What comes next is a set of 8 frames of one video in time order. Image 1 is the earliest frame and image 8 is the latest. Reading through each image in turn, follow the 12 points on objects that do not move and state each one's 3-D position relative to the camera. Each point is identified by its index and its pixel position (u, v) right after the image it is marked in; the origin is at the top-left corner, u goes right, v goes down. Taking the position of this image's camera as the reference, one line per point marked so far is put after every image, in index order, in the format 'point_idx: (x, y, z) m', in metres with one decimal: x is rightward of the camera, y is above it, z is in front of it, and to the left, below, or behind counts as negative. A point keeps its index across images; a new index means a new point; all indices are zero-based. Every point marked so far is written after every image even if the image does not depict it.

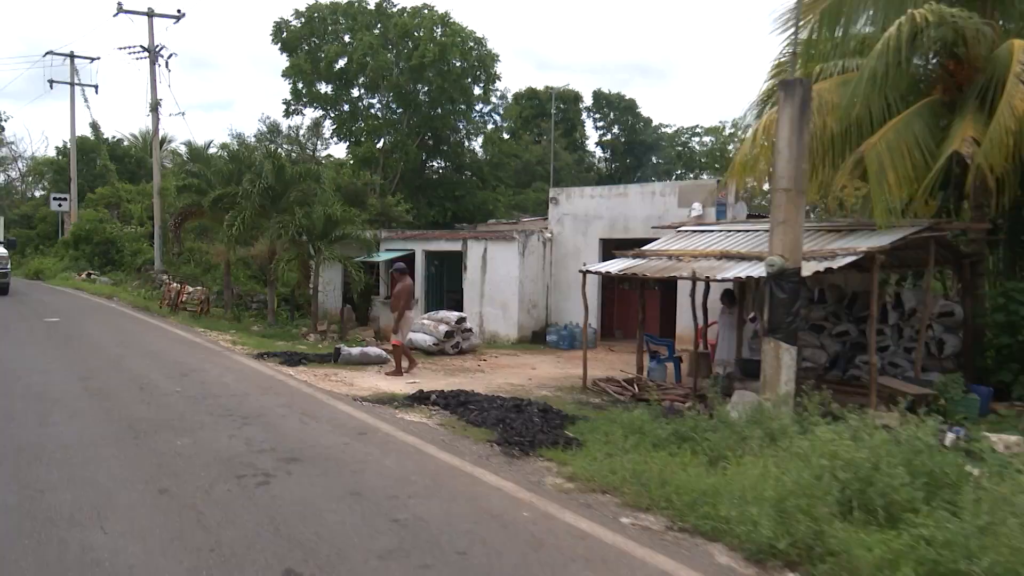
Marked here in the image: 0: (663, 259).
0: (+1.8, +0.4, +10.1) m
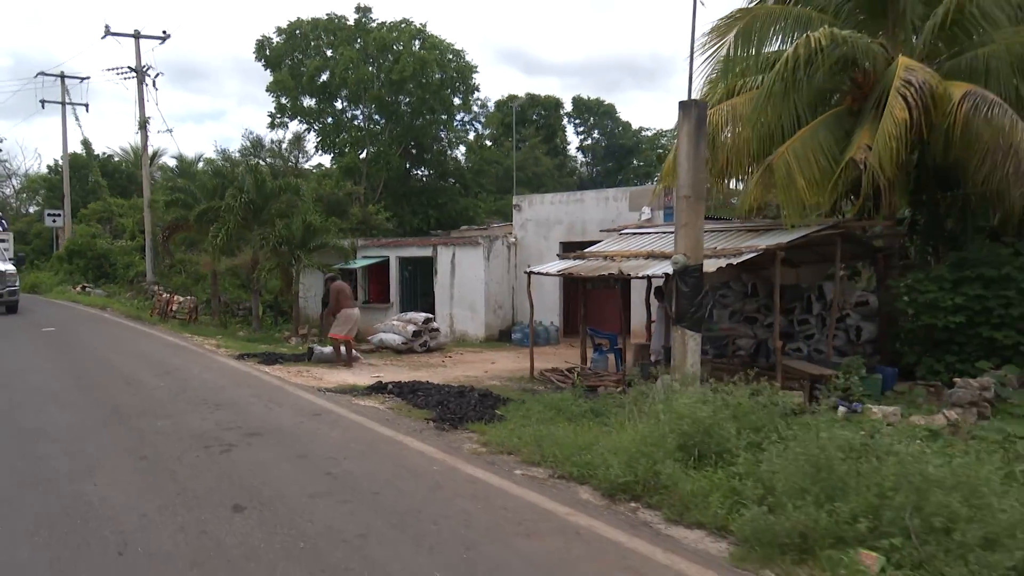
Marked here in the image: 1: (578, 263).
0: (+1.2, +0.4, +11.2) m
1: (+0.9, +0.3, +11.2) m
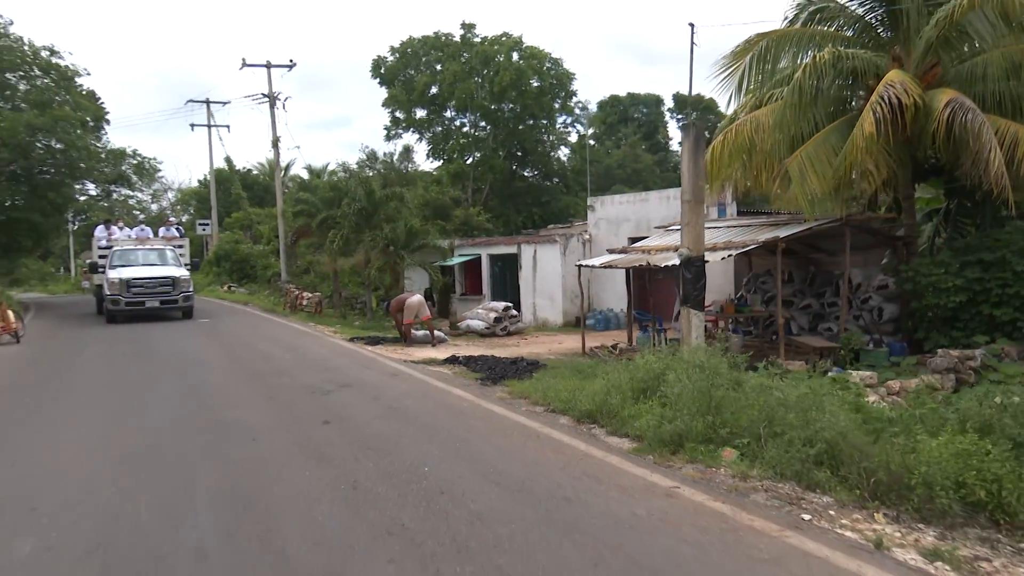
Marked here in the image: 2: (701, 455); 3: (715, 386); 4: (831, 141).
0: (+2.0, +0.6, +13.2) m
1: (+1.7, +0.5, +13.2) m
2: (+1.3, -1.2, +5.9) m
3: (+1.6, -0.8, +6.6) m
4: (+4.6, +2.1, +11.9) m
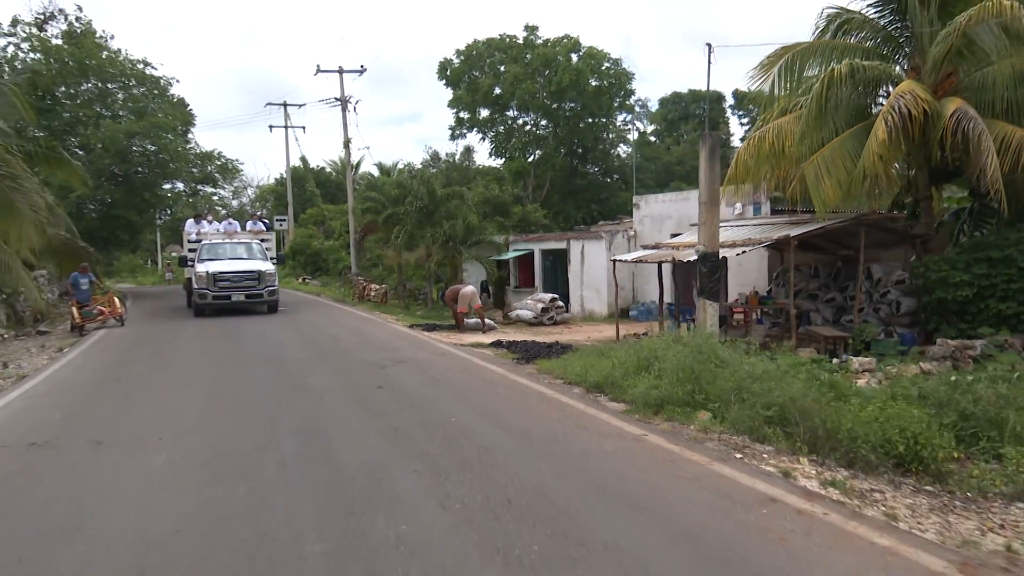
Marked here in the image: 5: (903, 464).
0: (+2.7, +0.7, +14.4) m
1: (+2.4, +0.6, +14.5) m
2: (+1.4, -1.1, +7.2) m
3: (+1.8, -0.7, +7.9) m
4: (+5.2, +2.2, +12.9) m
5: (+2.9, -1.3, +6.2) m
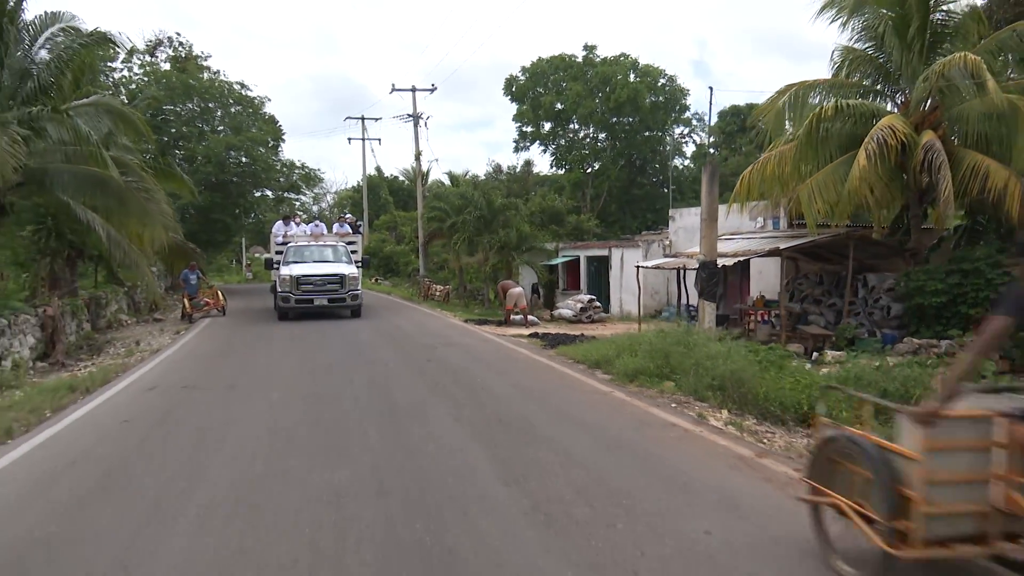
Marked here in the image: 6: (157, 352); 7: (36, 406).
0: (+3.5, +0.6, +16.6) m
1: (+3.2, +0.6, +16.8) m
2: (+1.6, -1.1, +9.6) m
3: (+2.0, -0.7, +10.3) m
4: (+5.8, +2.1, +15.0) m
5: (+3.0, -1.3, +8.5) m
6: (-6.3, -1.1, +14.7) m
7: (-4.9, -1.2, +8.5) m
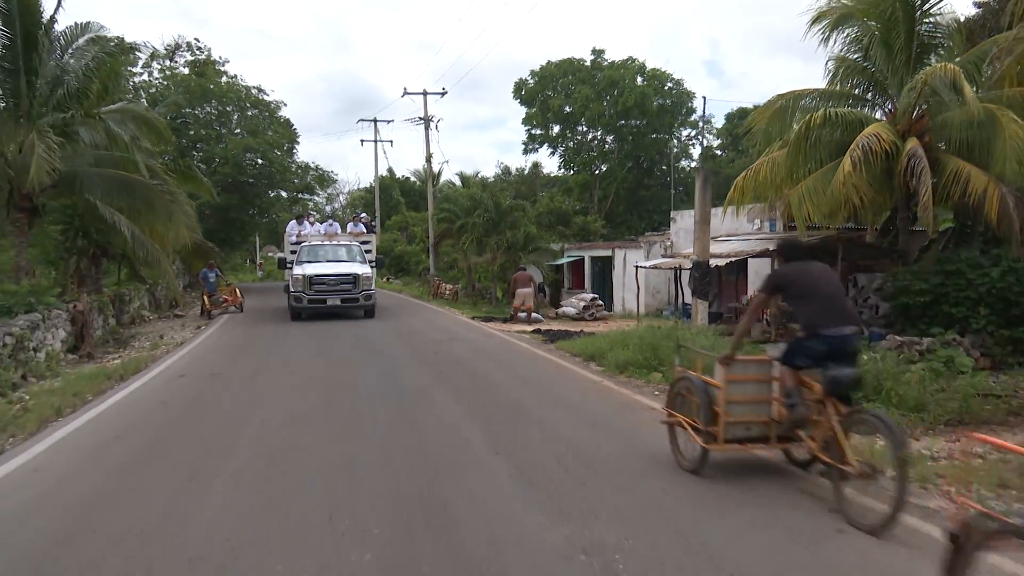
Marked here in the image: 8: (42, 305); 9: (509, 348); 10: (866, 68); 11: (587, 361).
0: (+3.6, +0.6, +17.4) m
1: (+3.3, +0.6, +17.5) m
2: (+1.6, -1.1, +10.4) m
3: (+2.0, -0.7, +11.0) m
4: (+5.9, +2.1, +15.7) m
5: (+2.9, -1.3, +9.2) m
6: (-6.2, -1.1, +15.6) m
7: (-4.9, -1.2, +9.4) m
8: (-8.5, -0.3, +15.1) m
9: (-0.1, -0.9, +13.1) m
10: (+7.0, +4.4, +16.5) m
11: (+1.1, -1.0, +11.8) m
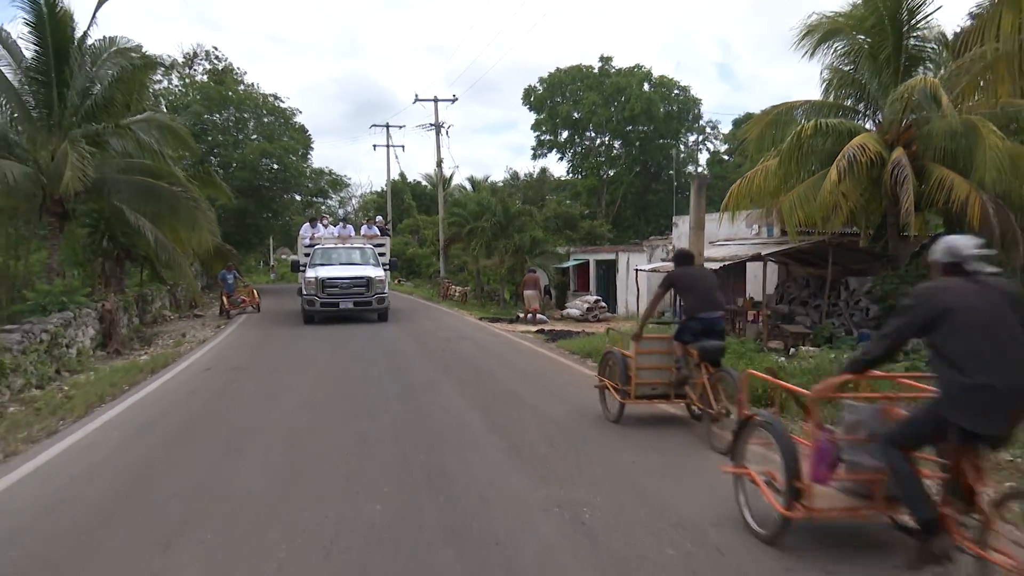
0: (+3.7, +0.6, +18.2) m
1: (+3.4, +0.5, +18.3) m
2: (+1.6, -1.1, +11.2) m
3: (+2.0, -0.7, +11.8) m
4: (+6.0, +2.0, +16.4) m
5: (+2.9, -1.3, +10.0) m
6: (-6.1, -1.1, +16.5) m
7: (-4.9, -1.2, +10.3) m
8: (-8.4, -0.3, +16.0) m
9: (0.0, -1.0, +13.9) m
10: (+7.1, +4.3, +17.2) m
11: (+1.1, -1.1, +12.6) m
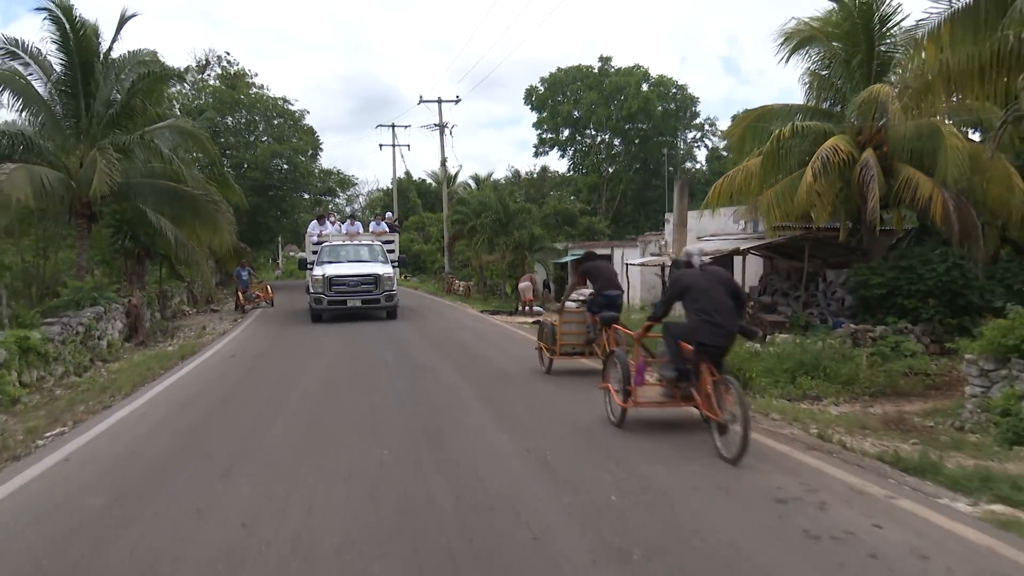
0: (+3.6, +0.7, +19.3) m
1: (+3.4, +0.7, +19.5) m
2: (+1.5, -1.0, +12.4) m
3: (+1.9, -0.6, +13.0) m
4: (+5.9, +2.2, +17.6) m
5: (+2.8, -1.2, +11.2) m
6: (-6.2, -1.0, +17.8) m
7: (-5.0, -1.1, +11.6) m
8: (-8.5, -0.2, +17.3) m
9: (-0.1, -0.9, +15.1) m
10: (+7.0, +4.5, +18.4) m
11: (+1.0, -0.9, +13.8) m
